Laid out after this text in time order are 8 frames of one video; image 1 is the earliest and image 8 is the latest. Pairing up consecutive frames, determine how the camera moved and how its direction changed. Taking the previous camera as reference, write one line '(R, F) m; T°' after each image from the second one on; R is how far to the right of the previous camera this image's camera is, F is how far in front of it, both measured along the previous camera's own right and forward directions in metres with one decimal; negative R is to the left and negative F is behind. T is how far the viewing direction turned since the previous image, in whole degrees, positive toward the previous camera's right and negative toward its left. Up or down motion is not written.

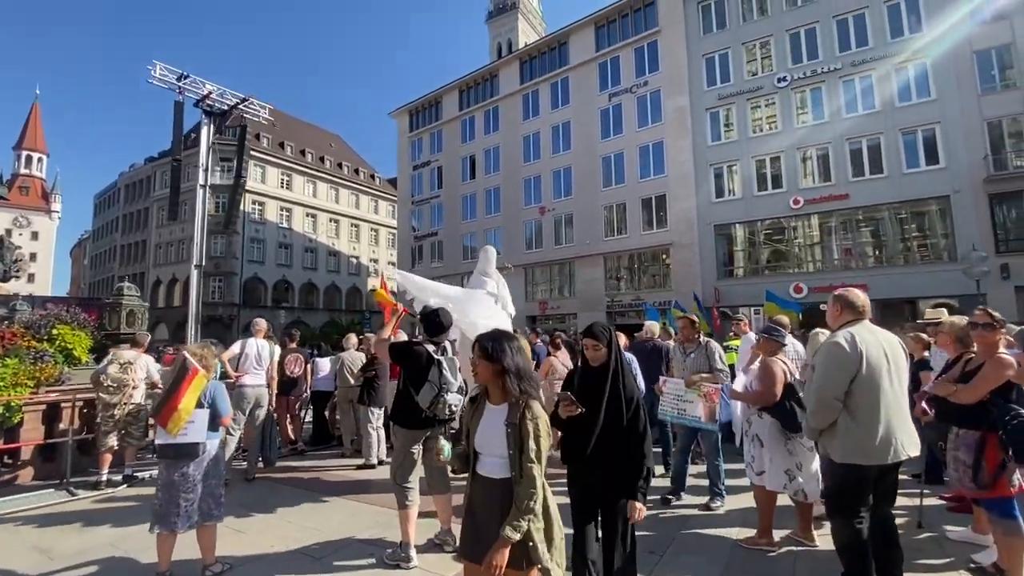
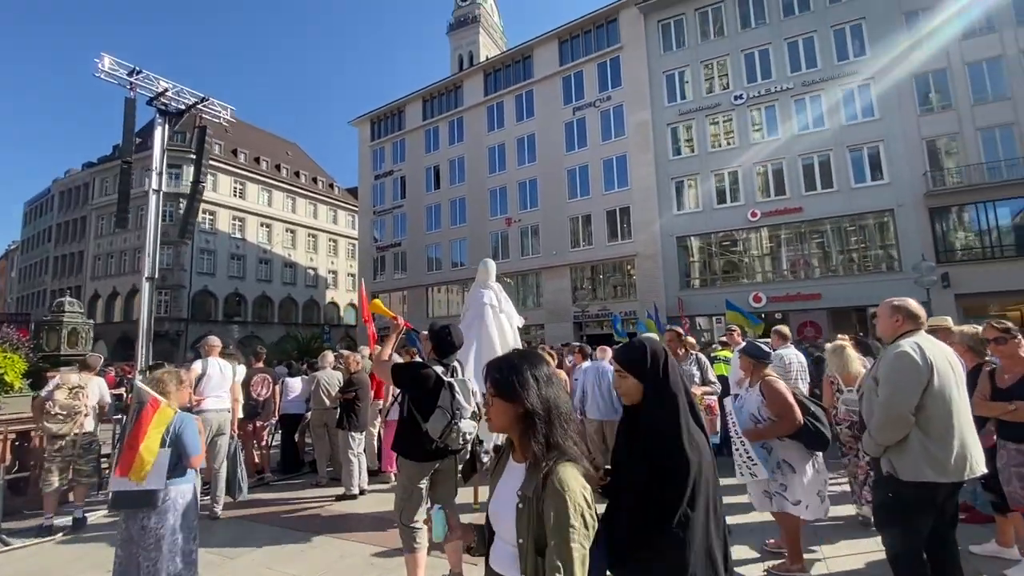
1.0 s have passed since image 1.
(-0.5, +0.4) m; +5°
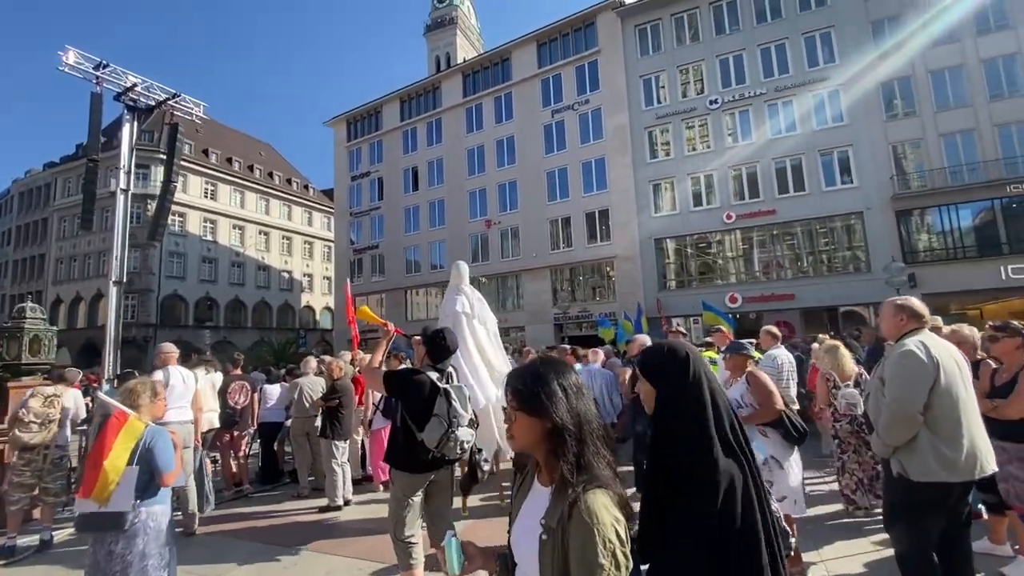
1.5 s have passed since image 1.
(-0.2, +0.1) m; +3°
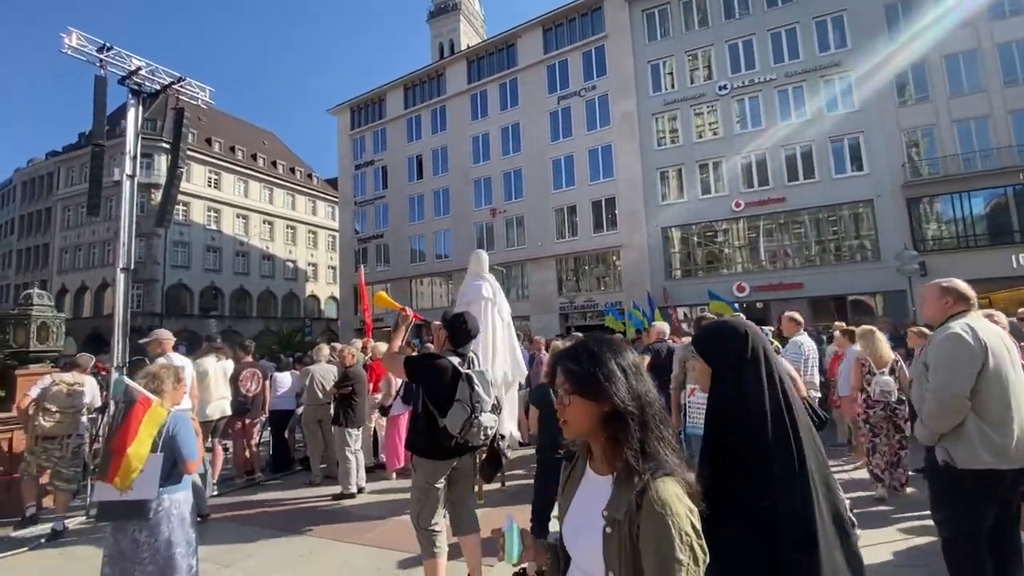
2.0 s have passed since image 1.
(-0.2, +0.1) m; 0°
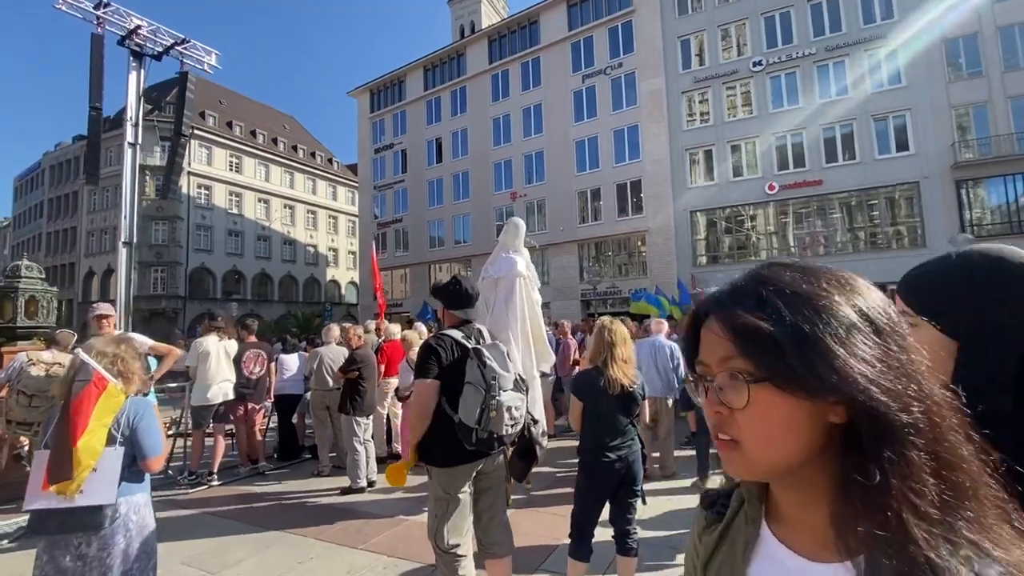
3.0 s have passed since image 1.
(-0.1, +0.8) m; -2°
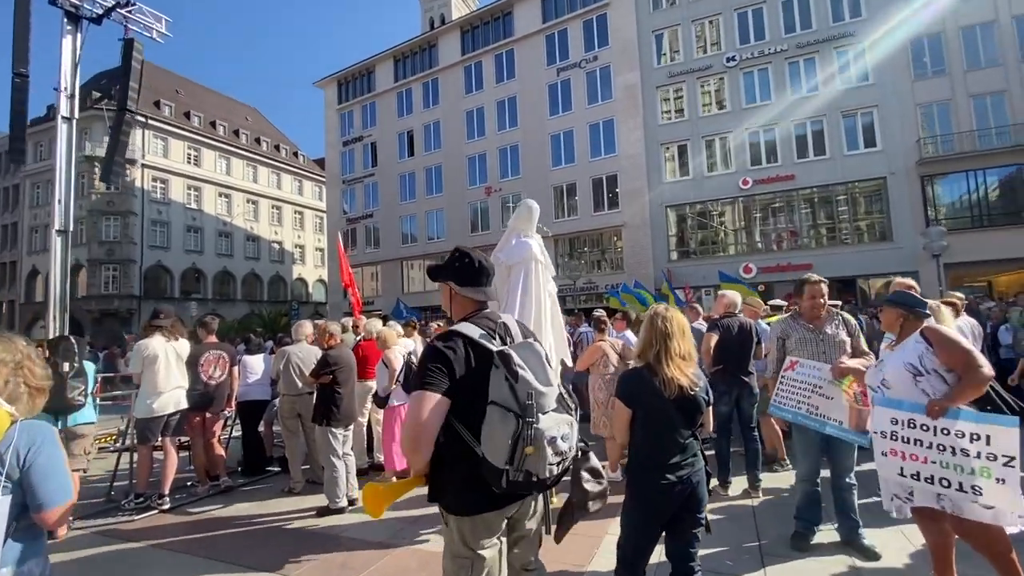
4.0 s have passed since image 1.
(-0.3, +0.7) m; +3°
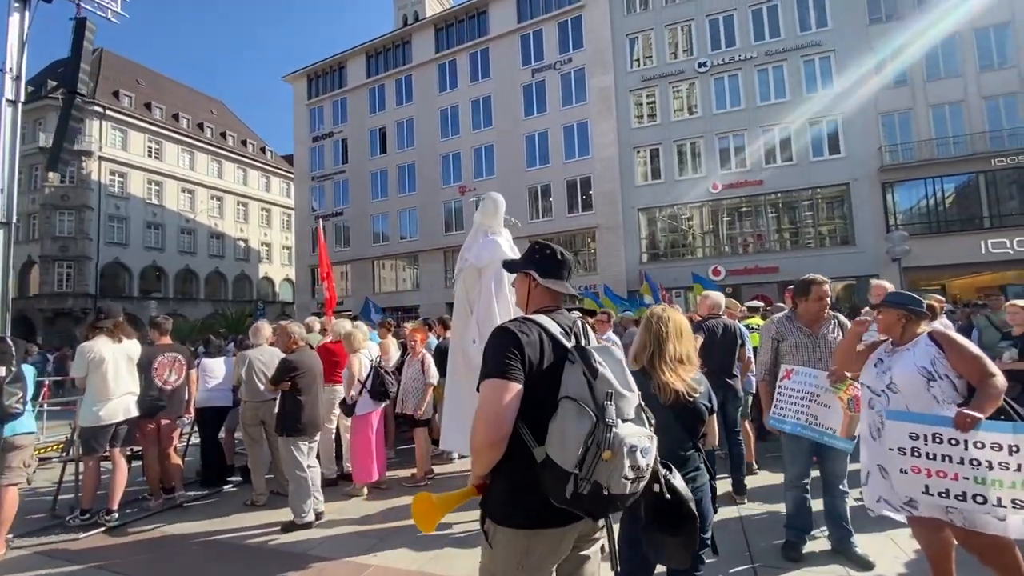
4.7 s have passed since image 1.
(-0.1, +0.2) m; +3°
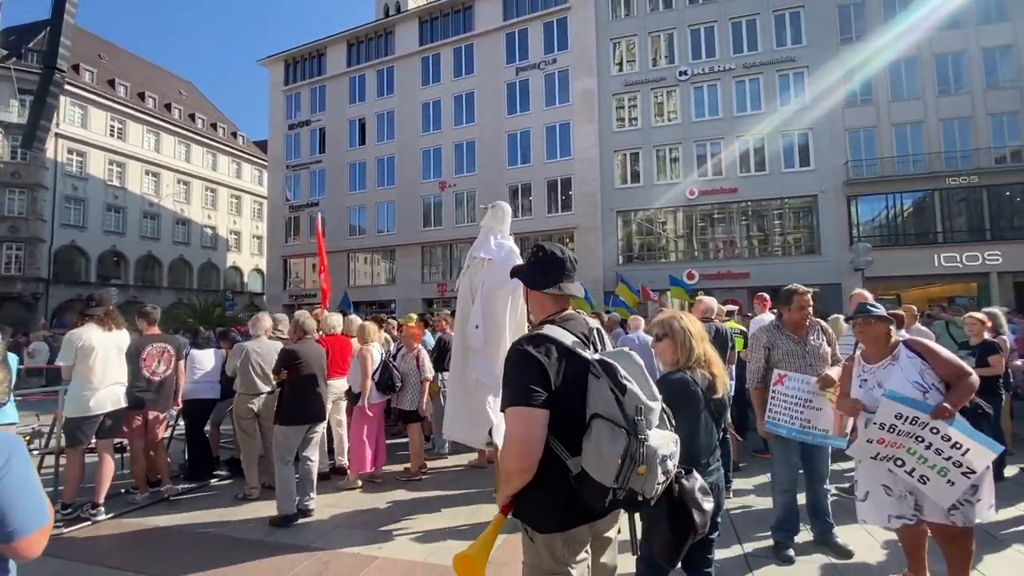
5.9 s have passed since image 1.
(-0.4, -0.1) m; +3°
